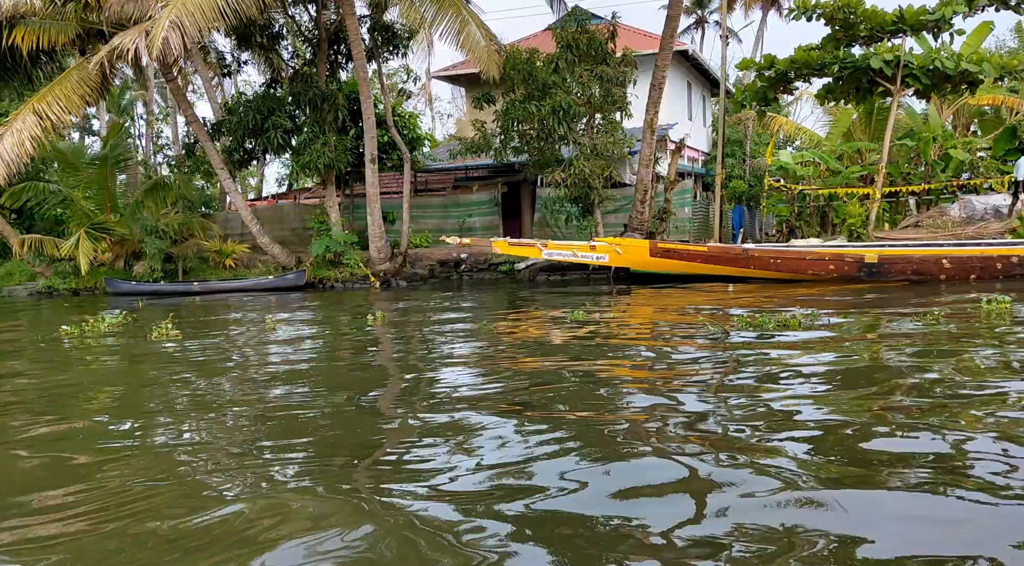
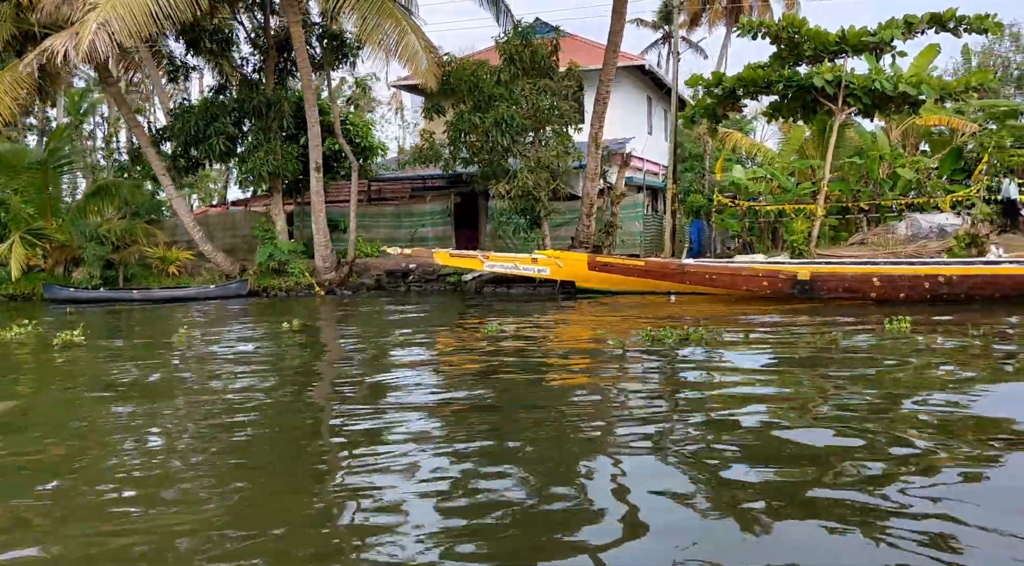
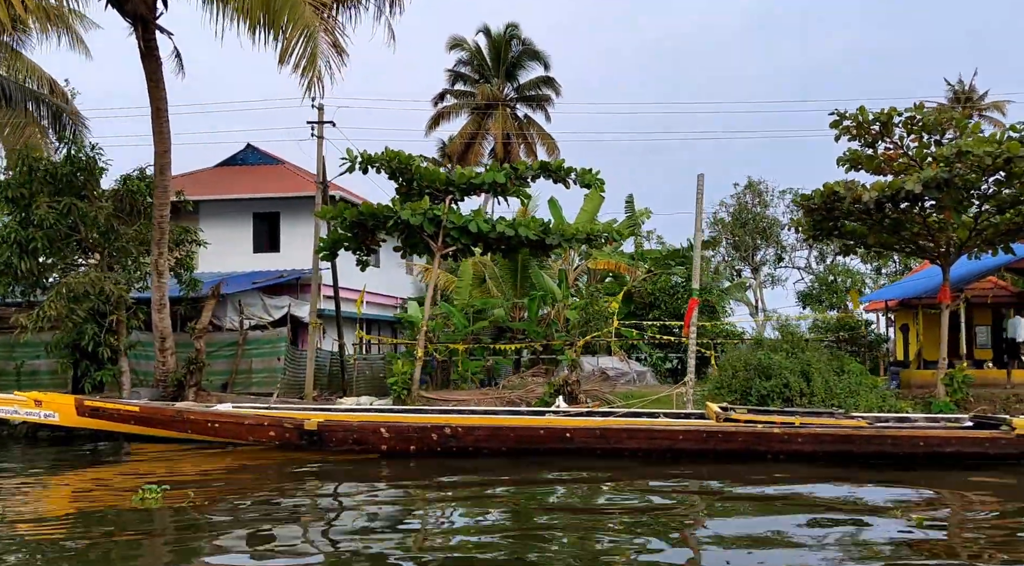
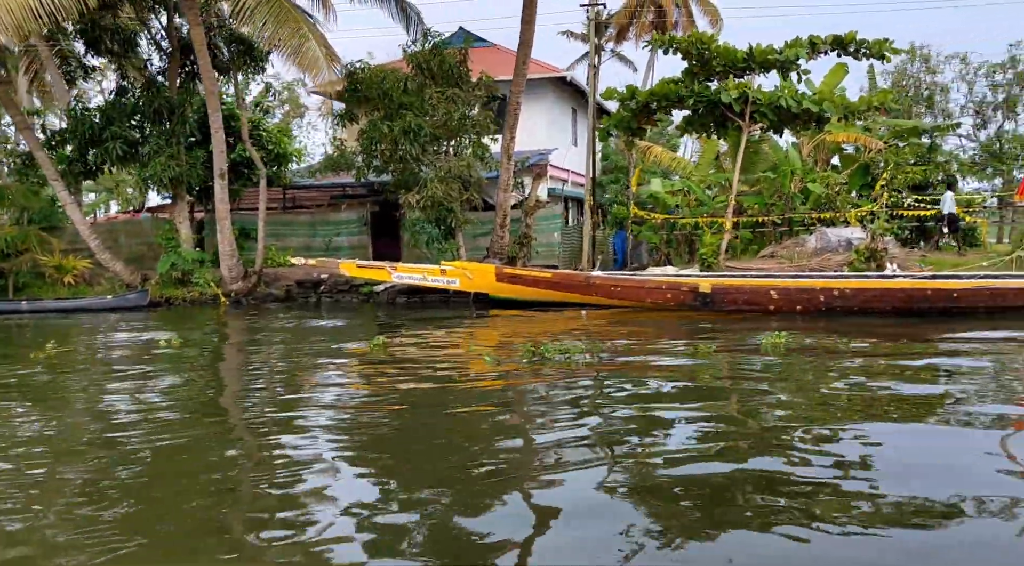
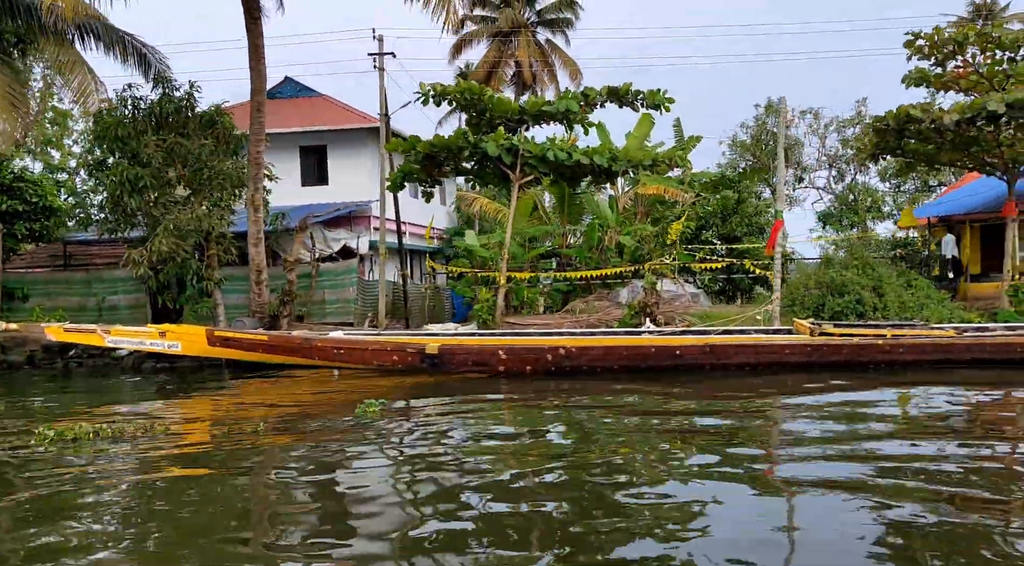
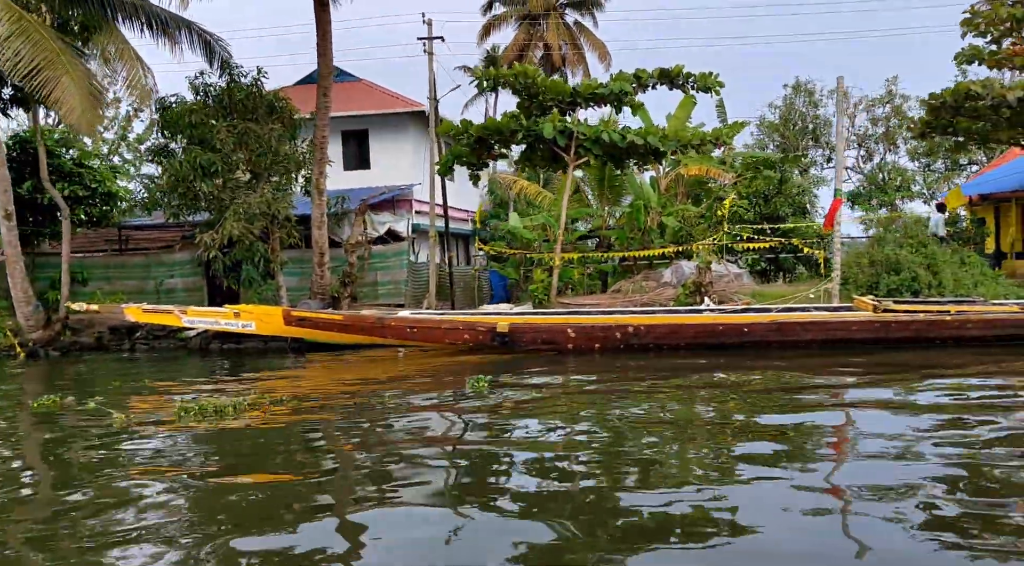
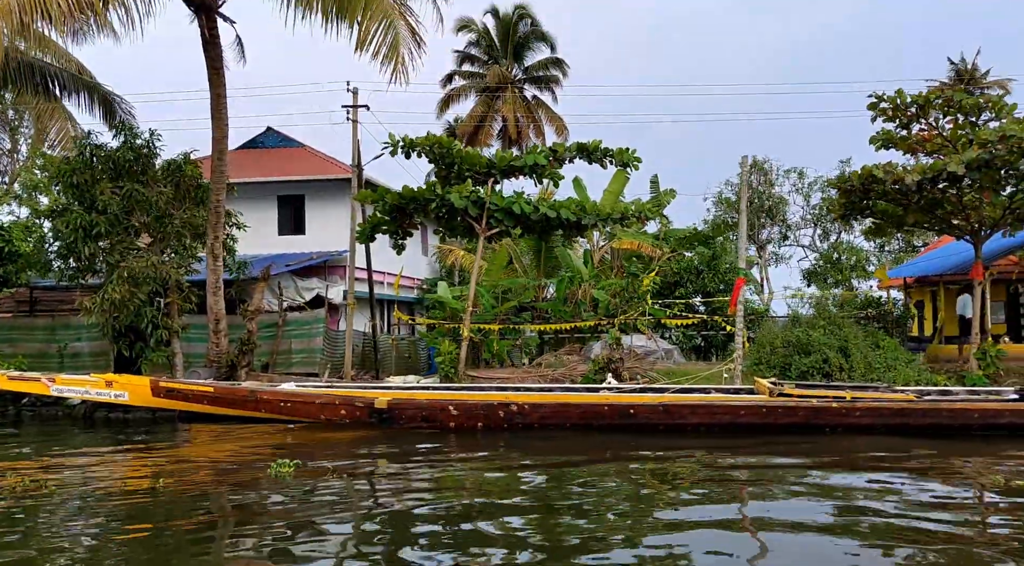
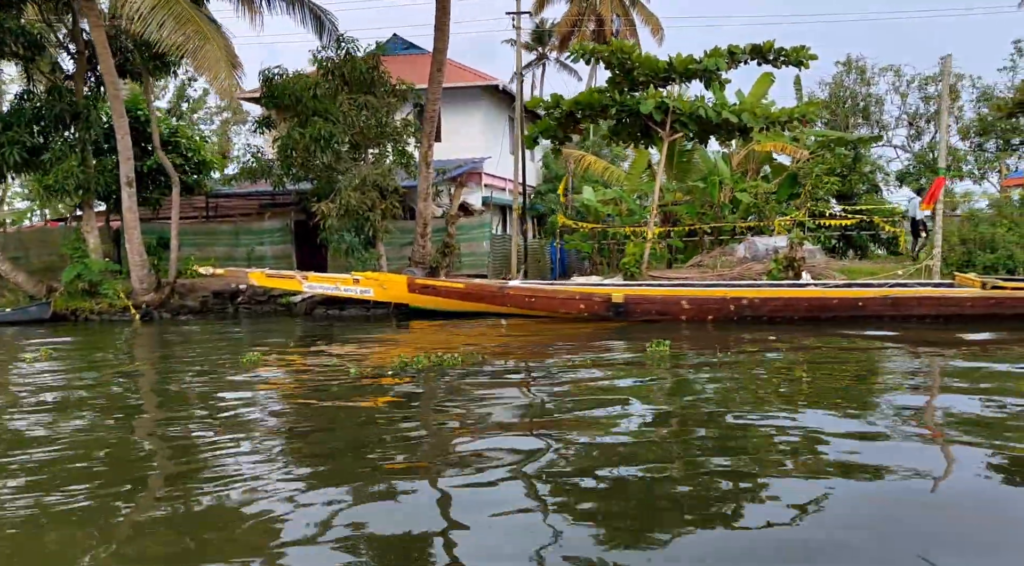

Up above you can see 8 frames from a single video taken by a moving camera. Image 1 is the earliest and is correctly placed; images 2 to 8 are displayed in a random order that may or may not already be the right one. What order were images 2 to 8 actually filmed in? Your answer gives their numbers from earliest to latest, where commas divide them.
2, 4, 8, 6, 5, 7, 3
